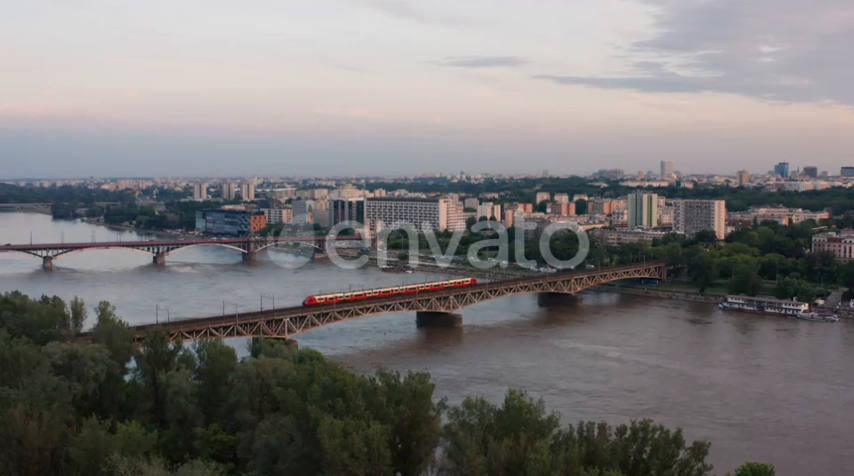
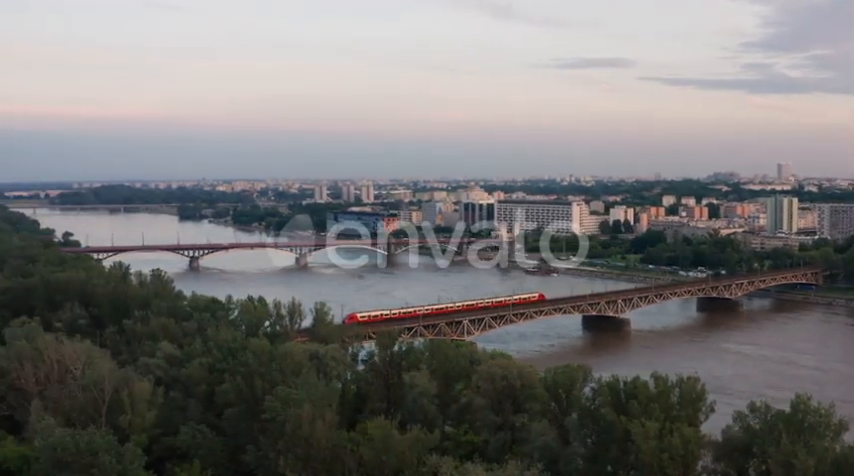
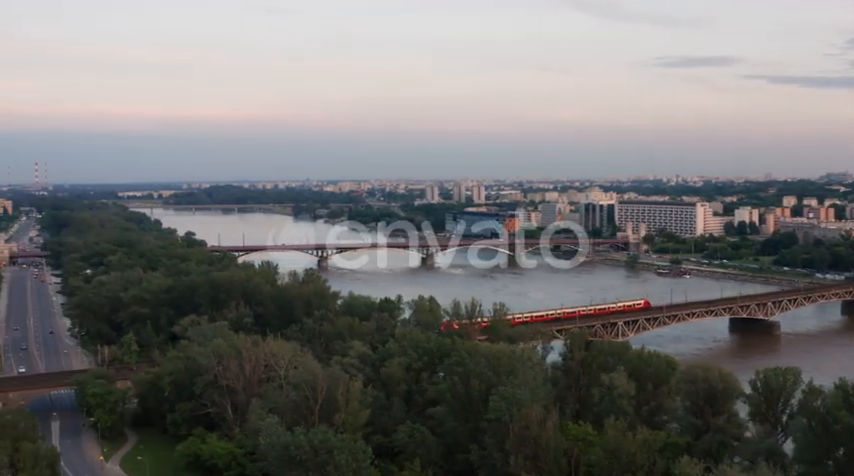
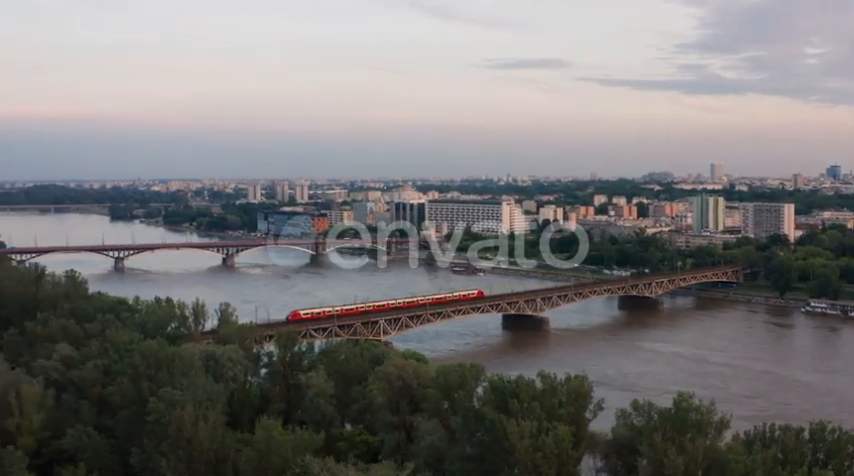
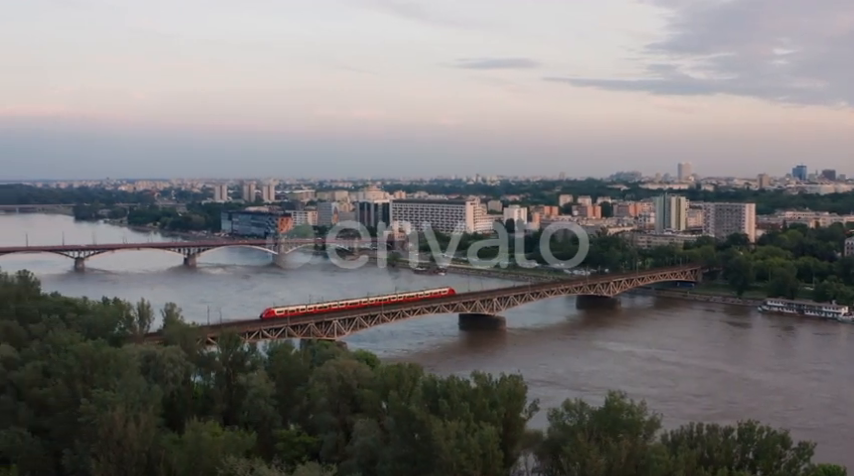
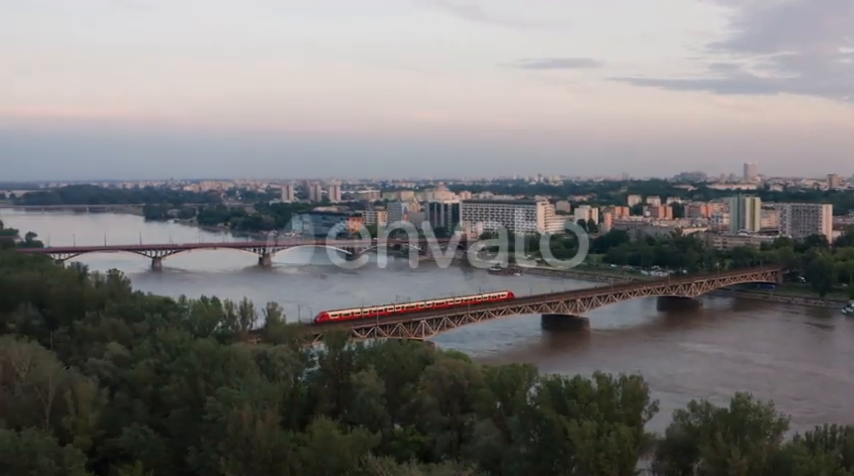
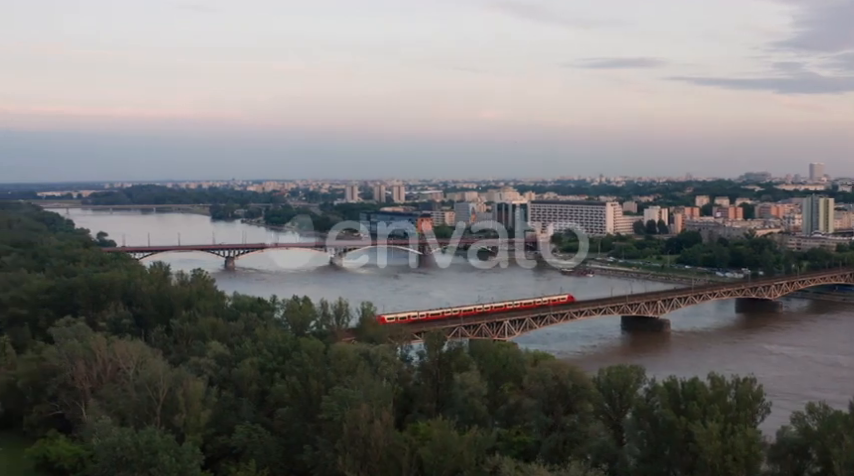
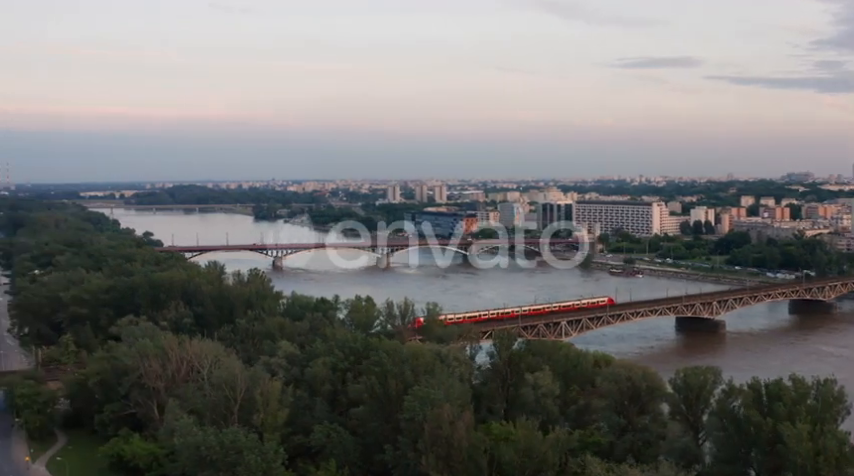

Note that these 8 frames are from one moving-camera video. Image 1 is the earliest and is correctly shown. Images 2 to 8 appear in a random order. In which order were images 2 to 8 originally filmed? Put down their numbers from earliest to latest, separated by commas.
5, 4, 6, 2, 7, 8, 3
